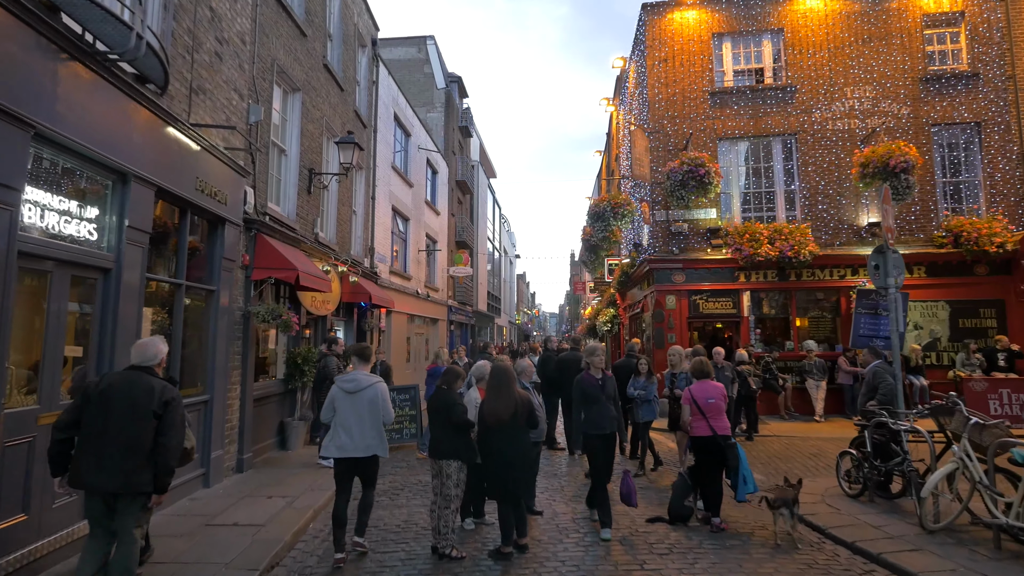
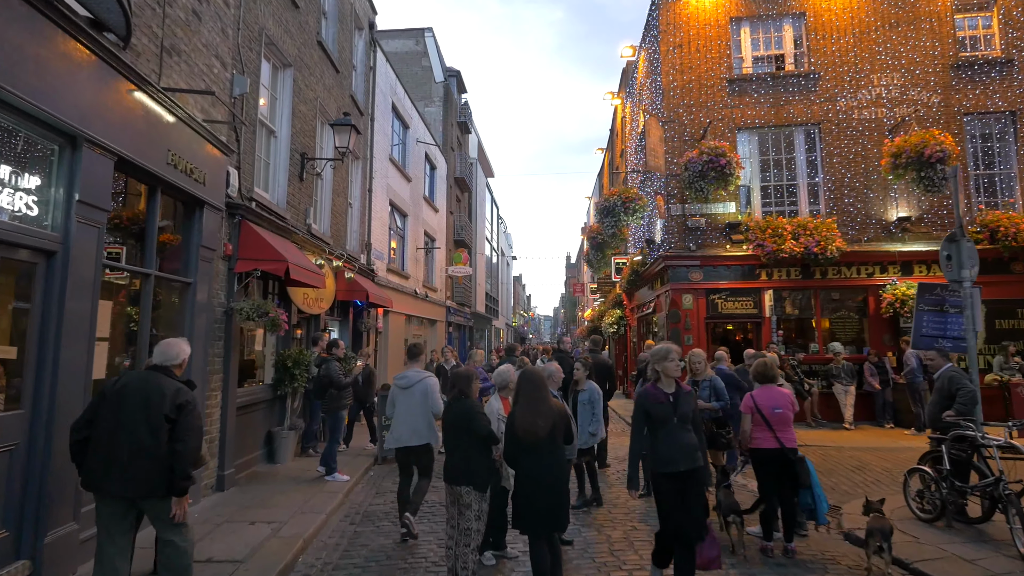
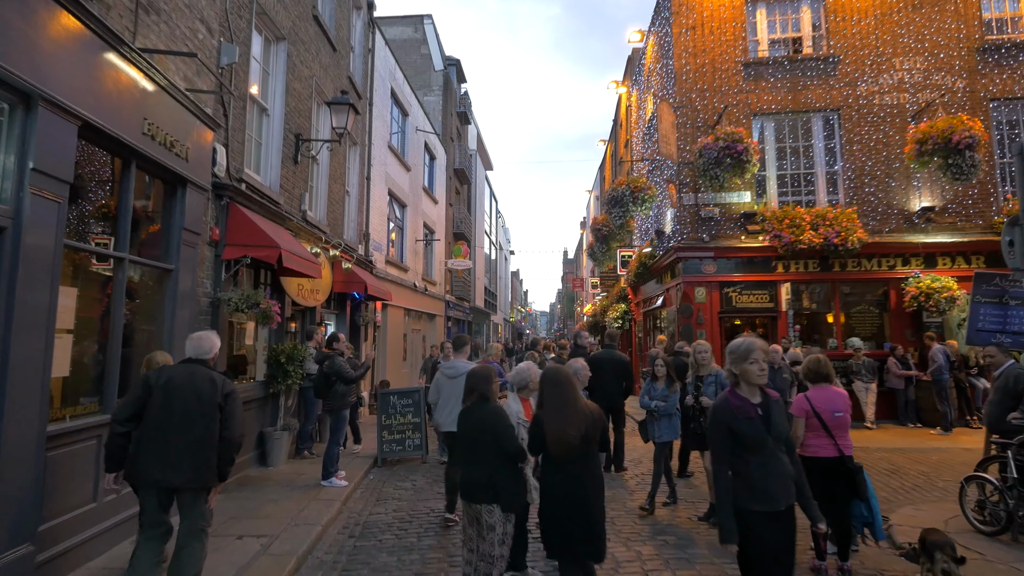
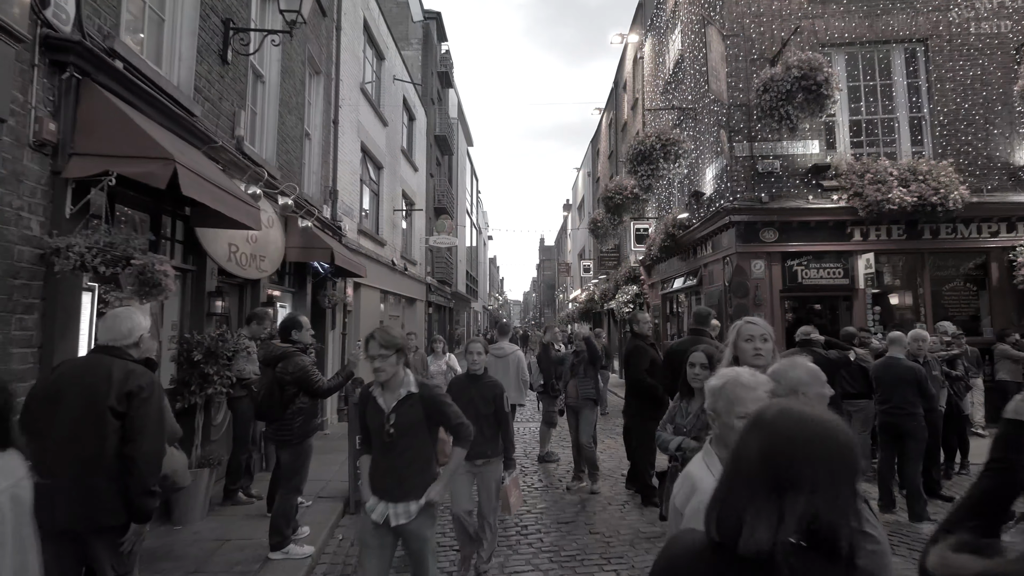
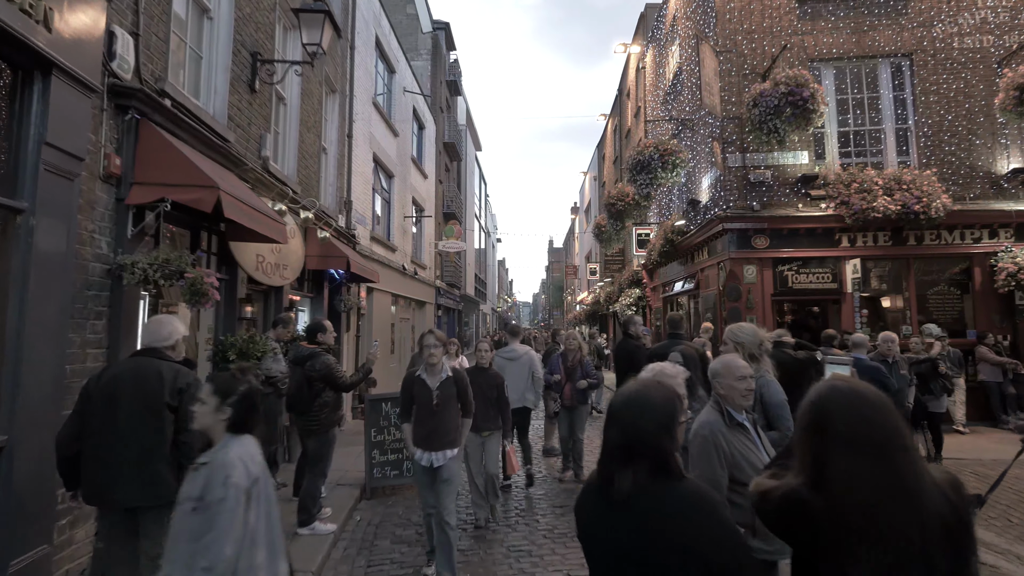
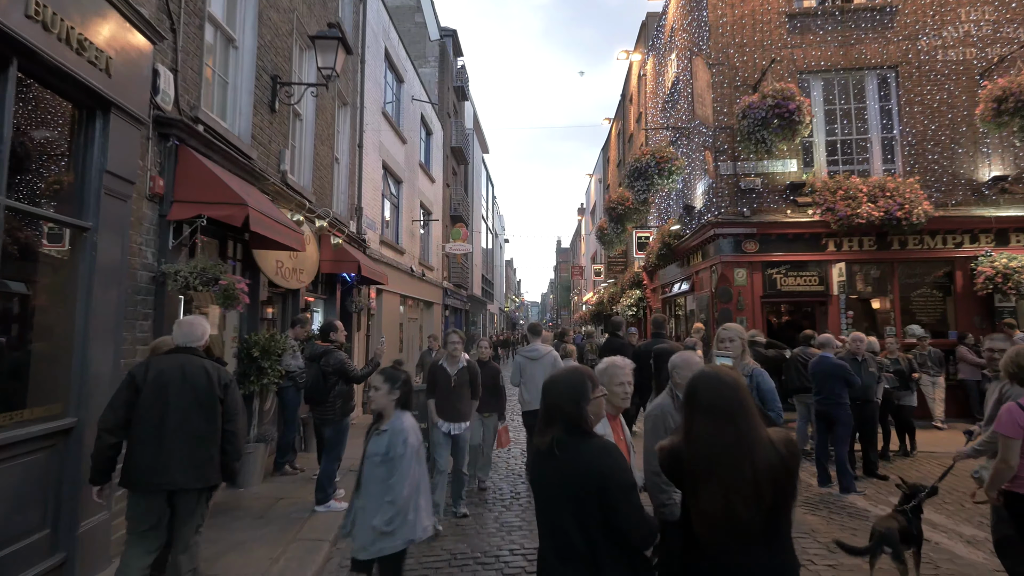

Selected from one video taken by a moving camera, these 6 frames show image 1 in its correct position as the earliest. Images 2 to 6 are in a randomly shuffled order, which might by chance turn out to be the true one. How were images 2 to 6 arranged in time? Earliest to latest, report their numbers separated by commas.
2, 3, 6, 5, 4
